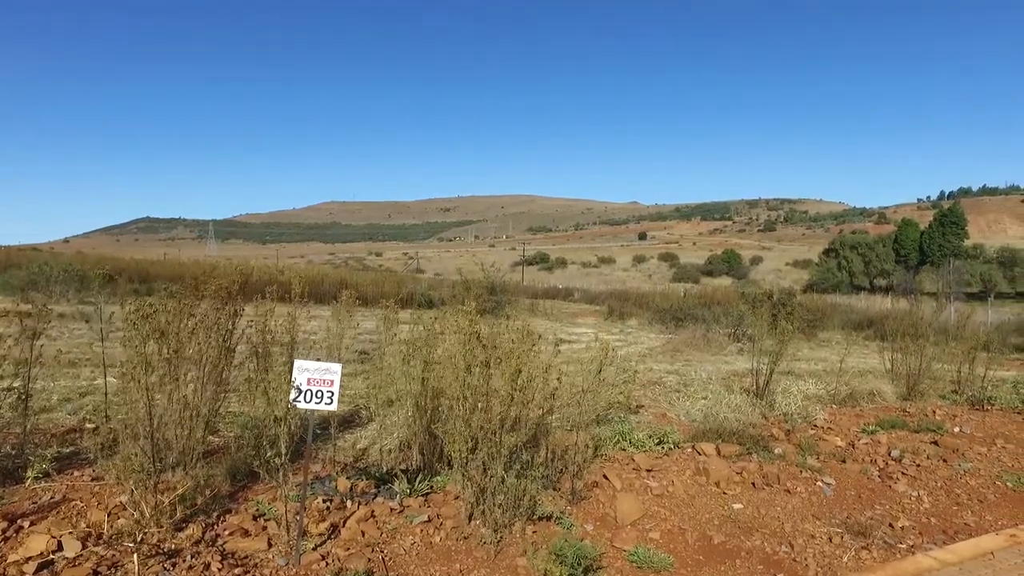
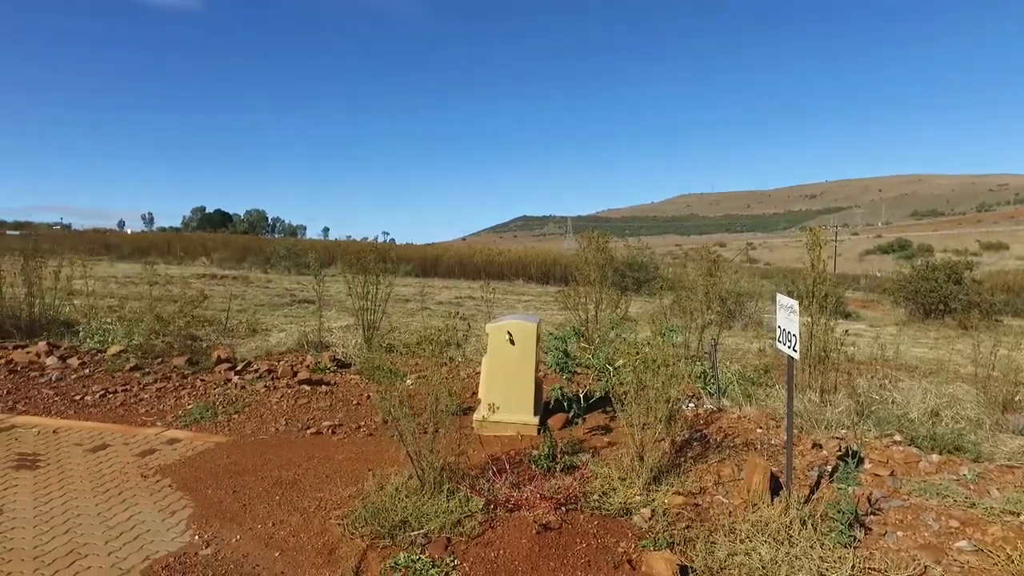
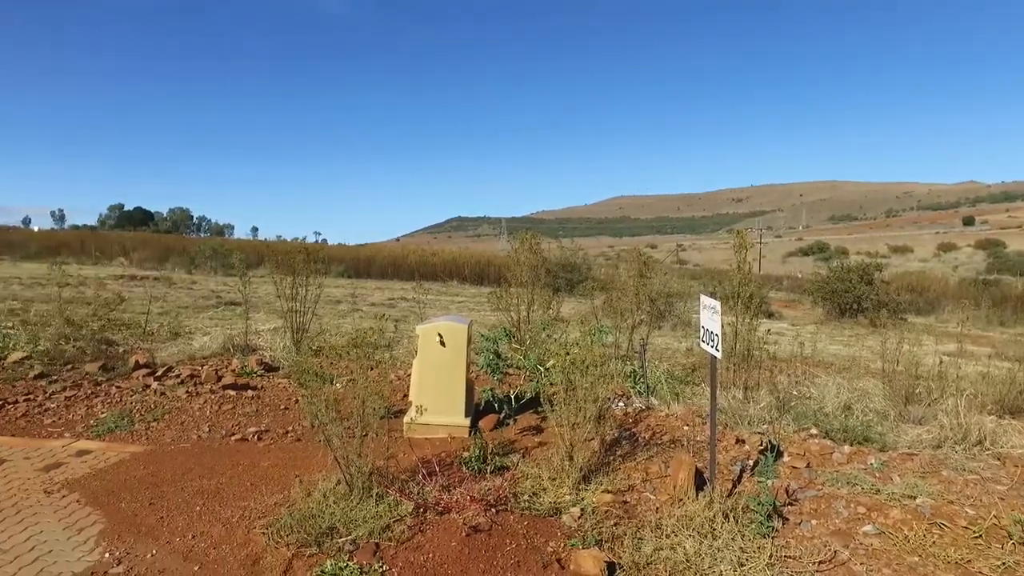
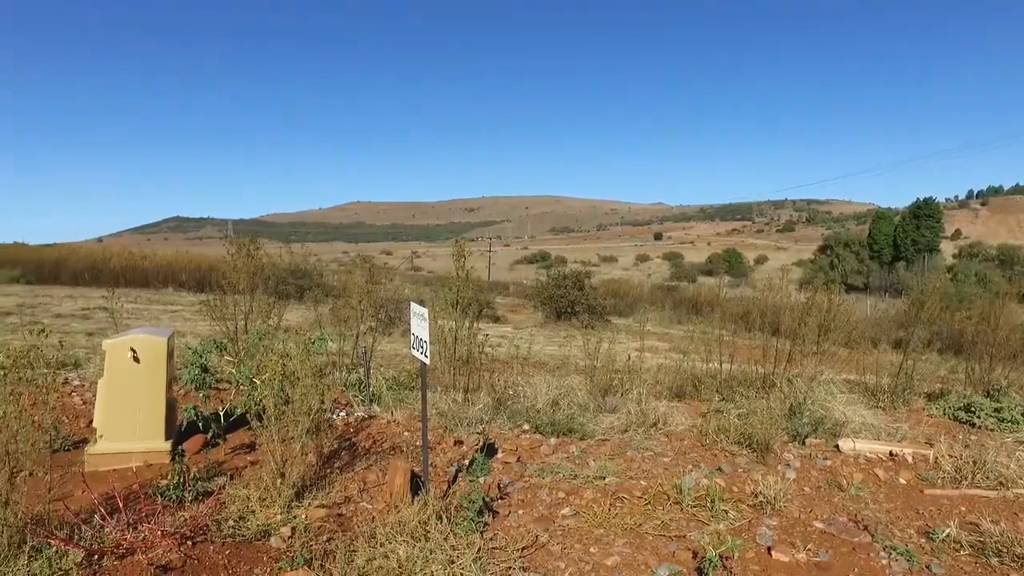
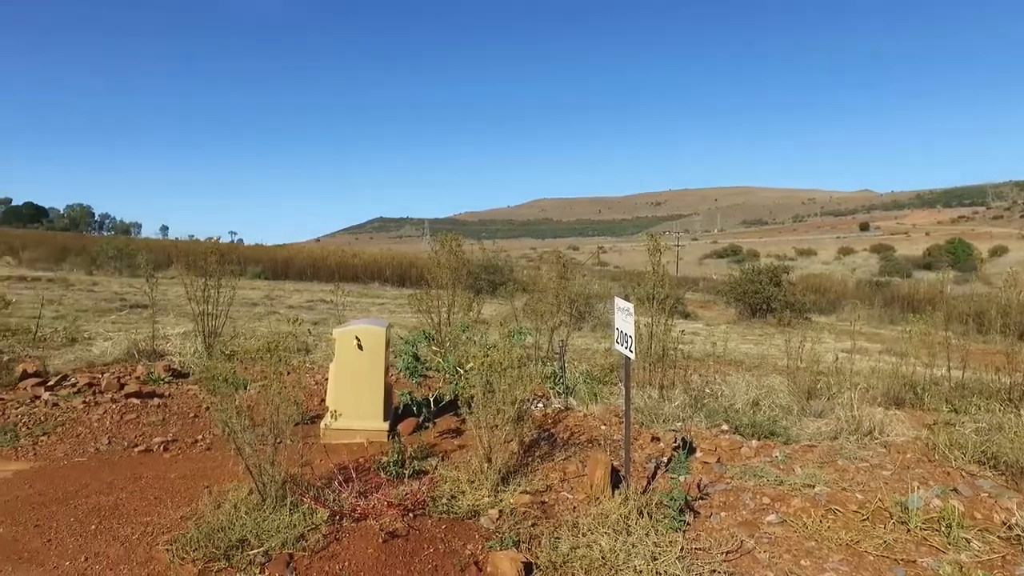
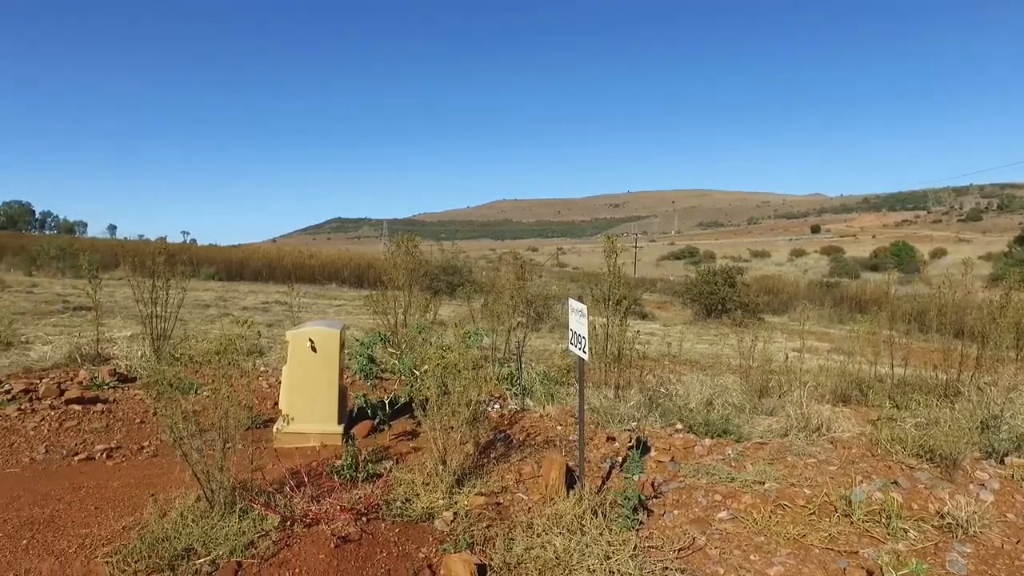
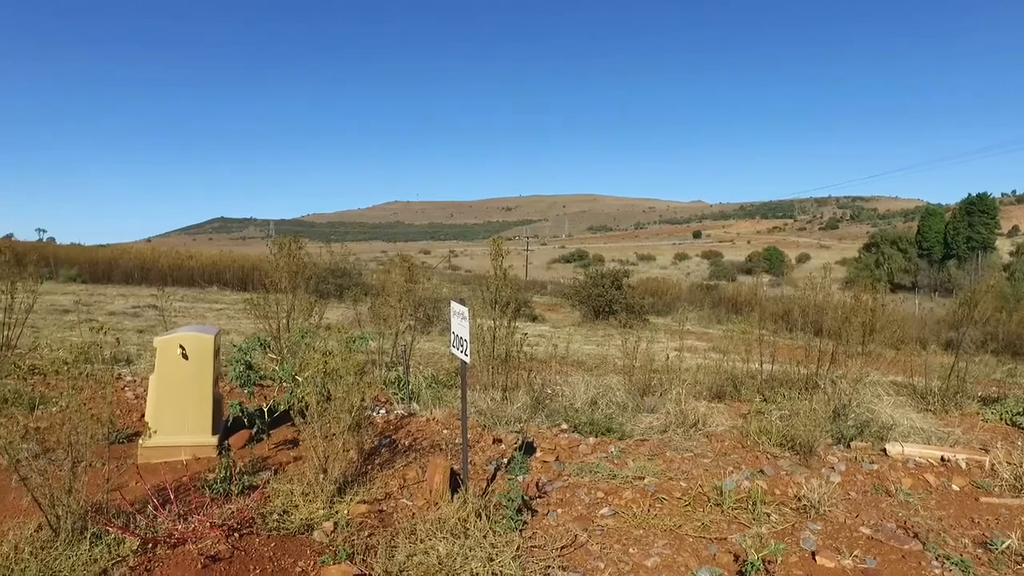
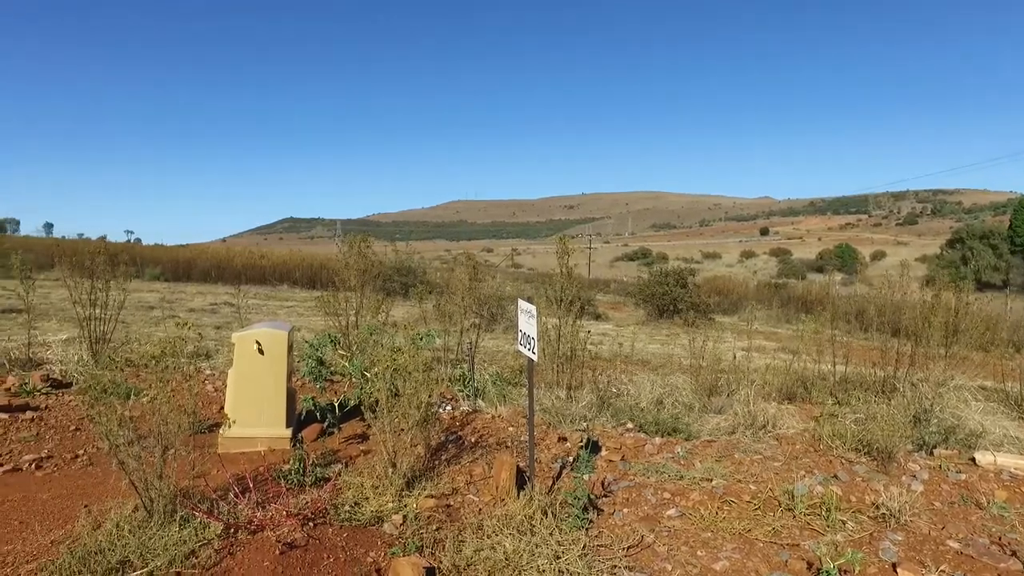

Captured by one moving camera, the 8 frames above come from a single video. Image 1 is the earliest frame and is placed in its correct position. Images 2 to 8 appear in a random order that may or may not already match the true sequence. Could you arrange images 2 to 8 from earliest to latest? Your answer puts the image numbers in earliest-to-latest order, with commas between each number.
4, 7, 8, 6, 5, 3, 2
